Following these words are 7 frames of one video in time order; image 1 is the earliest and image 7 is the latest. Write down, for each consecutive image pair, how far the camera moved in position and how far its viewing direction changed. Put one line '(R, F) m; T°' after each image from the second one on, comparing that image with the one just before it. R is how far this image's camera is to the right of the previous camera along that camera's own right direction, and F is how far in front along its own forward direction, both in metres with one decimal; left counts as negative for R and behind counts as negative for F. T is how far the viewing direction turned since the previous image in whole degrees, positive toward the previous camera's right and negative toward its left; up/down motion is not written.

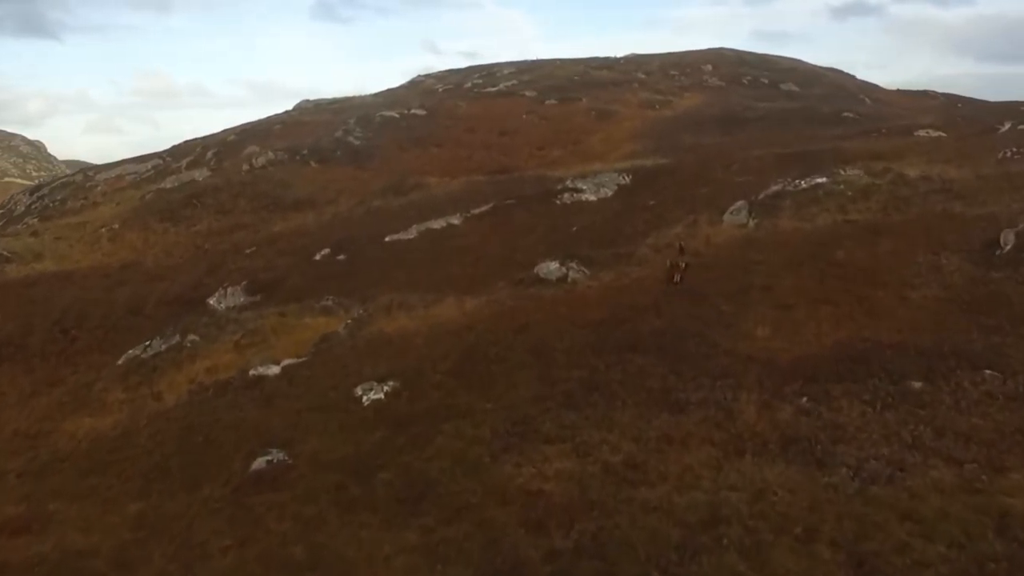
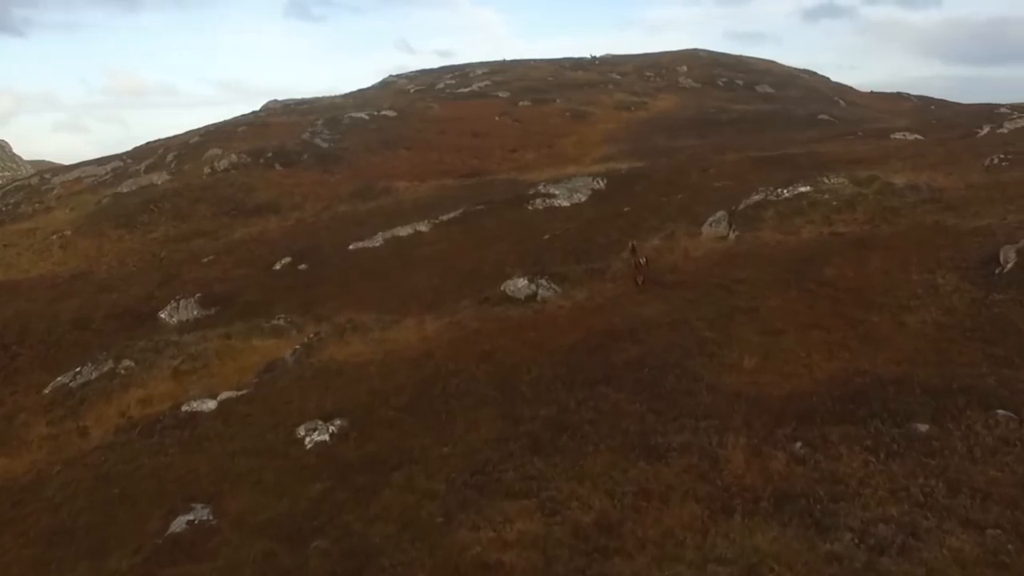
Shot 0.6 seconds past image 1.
(+0.5, +2.9) m; +2°
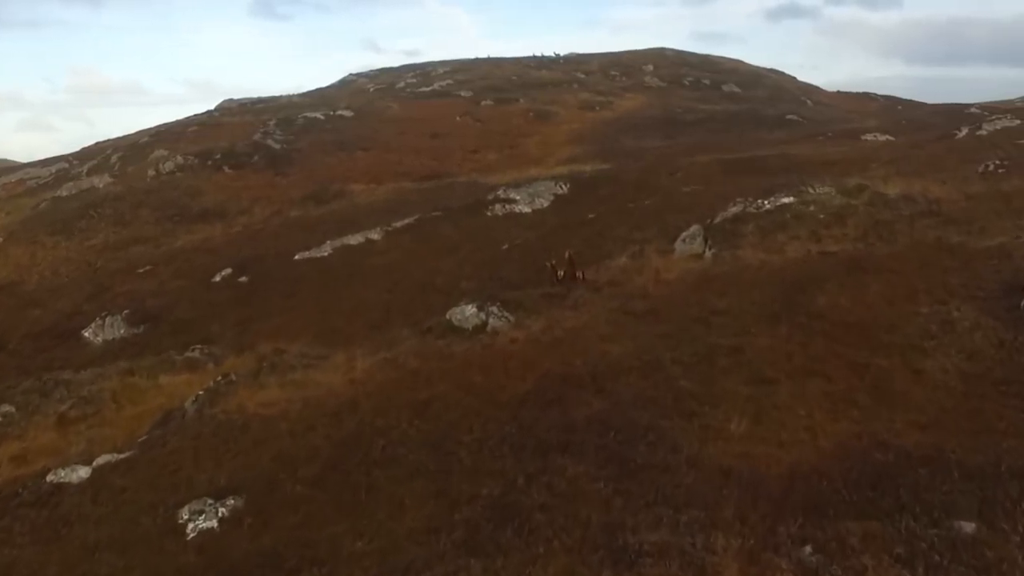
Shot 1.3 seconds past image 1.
(+0.9, +5.0) m; +2°
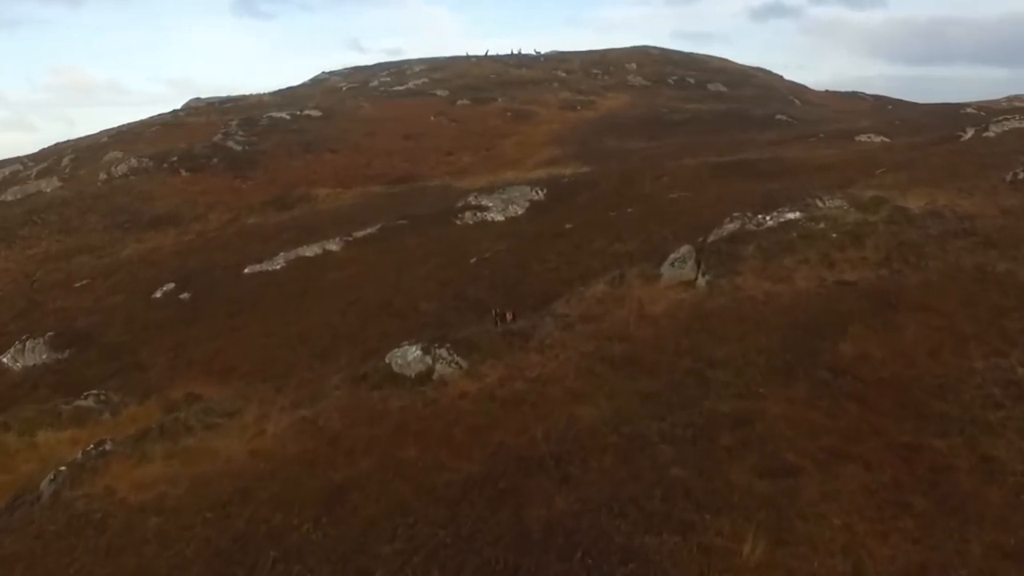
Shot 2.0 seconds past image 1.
(+1.0, +5.8) m; +1°
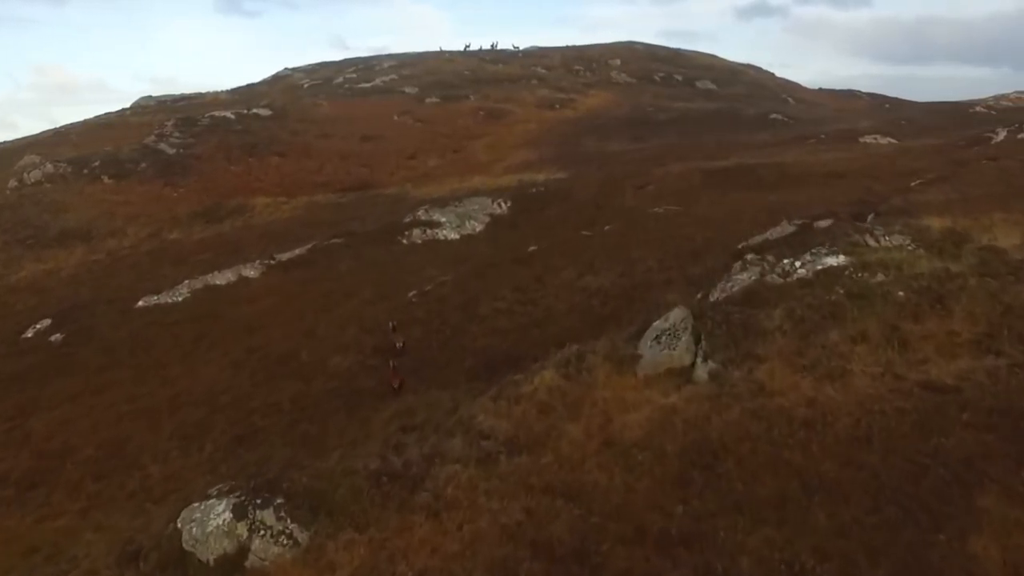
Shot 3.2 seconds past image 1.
(+2.1, +11.0) m; +1°
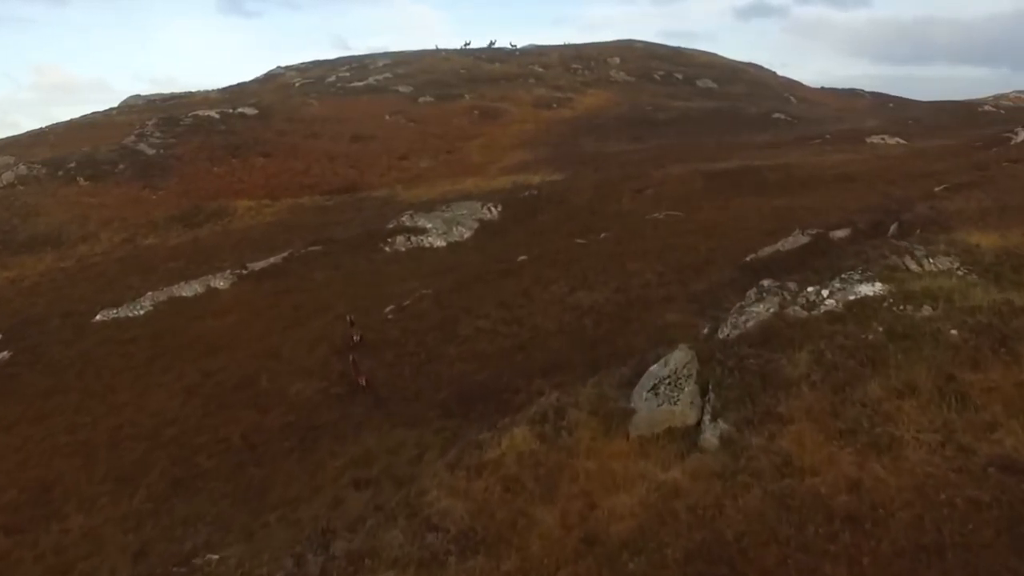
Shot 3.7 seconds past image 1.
(+0.7, +3.9) m; 0°
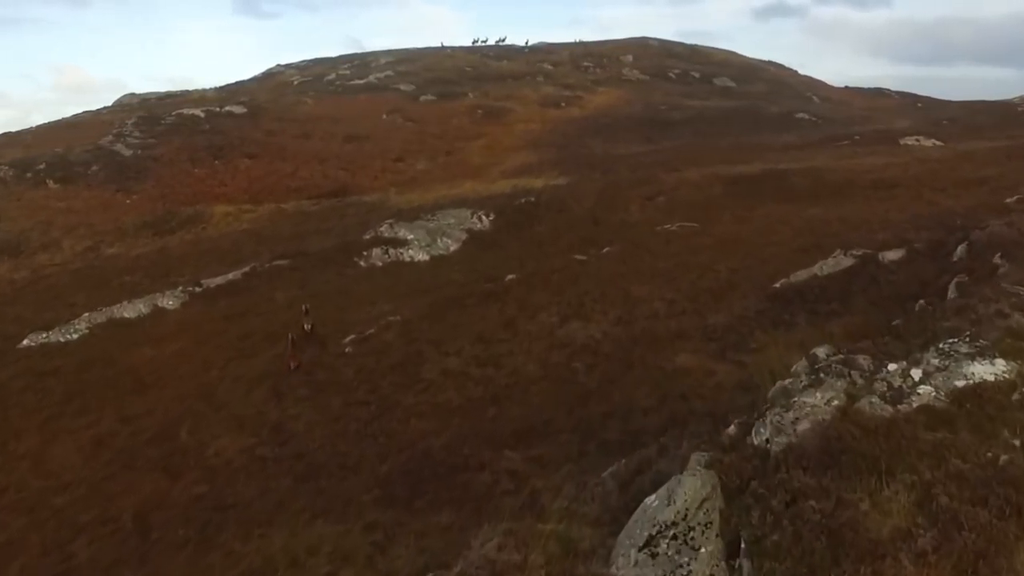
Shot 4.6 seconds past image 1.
(+1.3, +6.6) m; -1°
